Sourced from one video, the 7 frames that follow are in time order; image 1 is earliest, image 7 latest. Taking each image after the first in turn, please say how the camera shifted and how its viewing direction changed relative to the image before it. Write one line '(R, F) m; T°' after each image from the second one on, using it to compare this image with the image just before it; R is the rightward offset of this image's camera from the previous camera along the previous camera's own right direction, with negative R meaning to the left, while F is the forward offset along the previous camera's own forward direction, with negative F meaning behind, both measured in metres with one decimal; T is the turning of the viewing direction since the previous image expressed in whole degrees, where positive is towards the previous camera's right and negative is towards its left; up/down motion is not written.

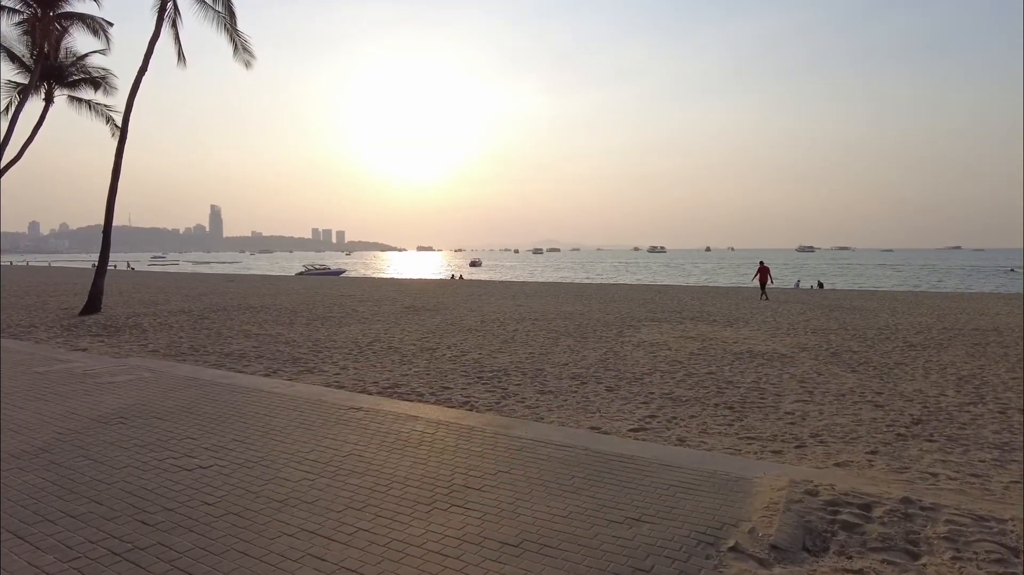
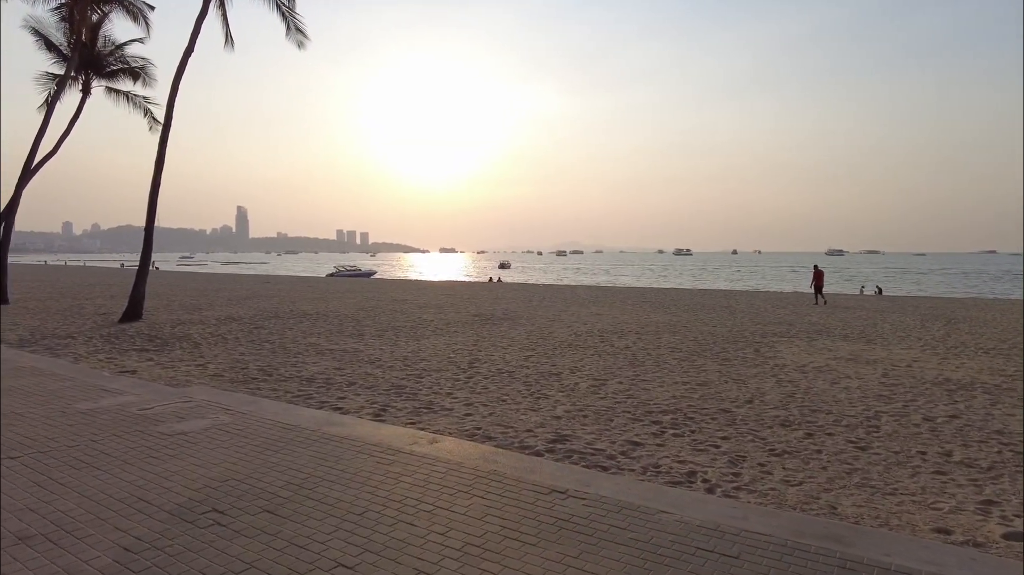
(-1.5, +2.1) m; -2°
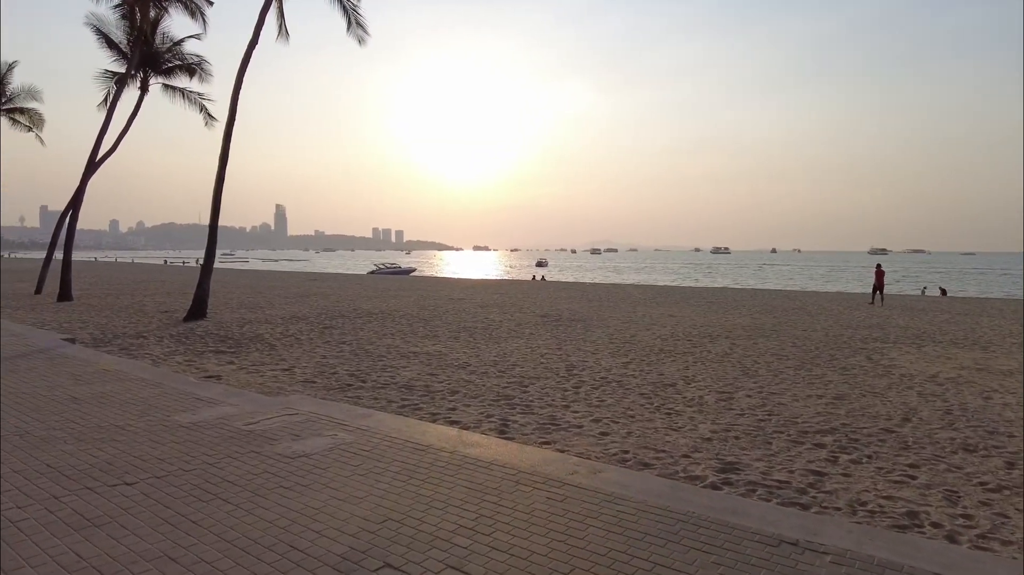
(-0.9, +0.7) m; -3°
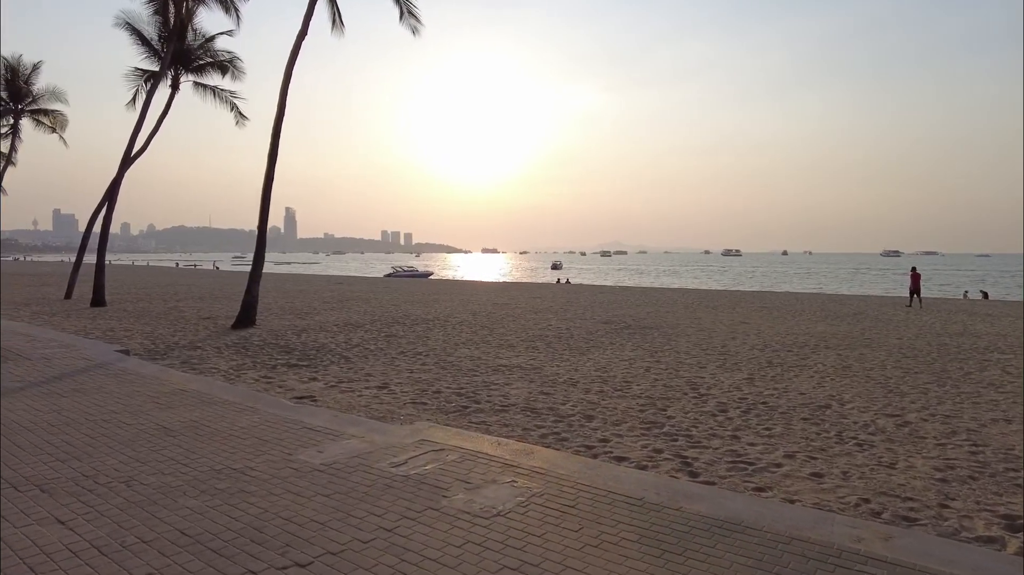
(-1.2, +1.0) m; -1°
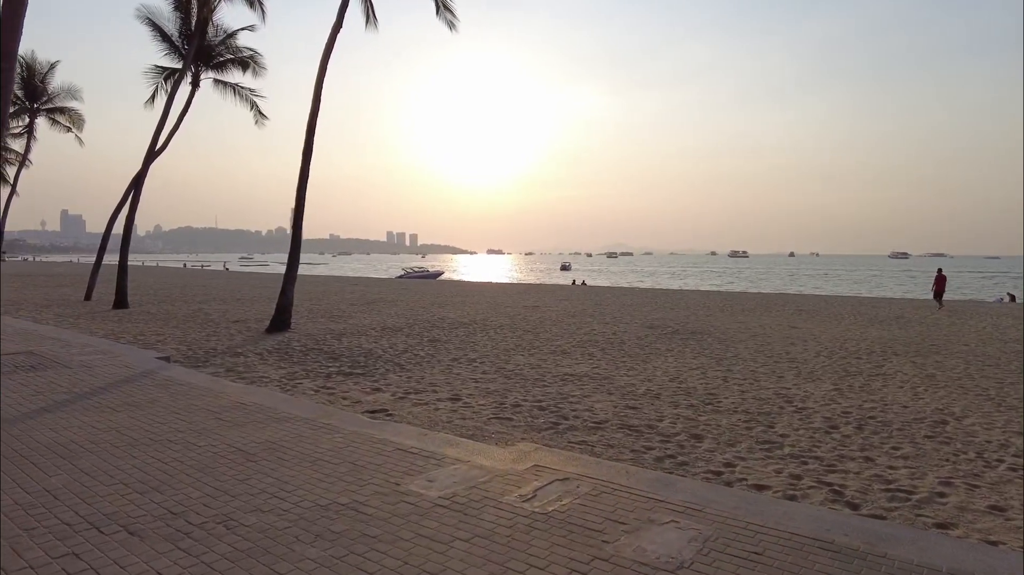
(-0.8, +0.6) m; 0°
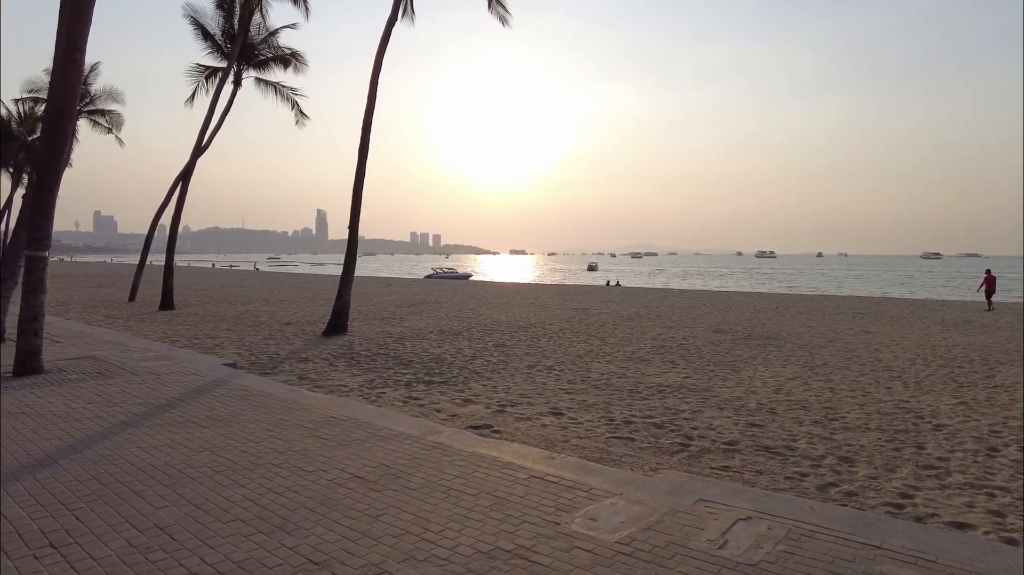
(-0.8, +0.6) m; -2°
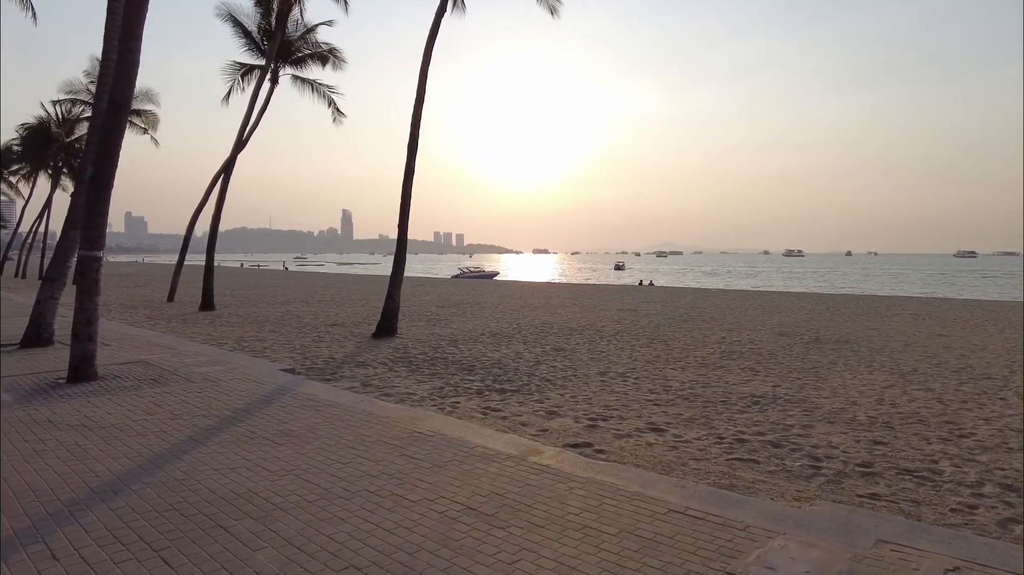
(-0.6, +0.6) m; -2°
